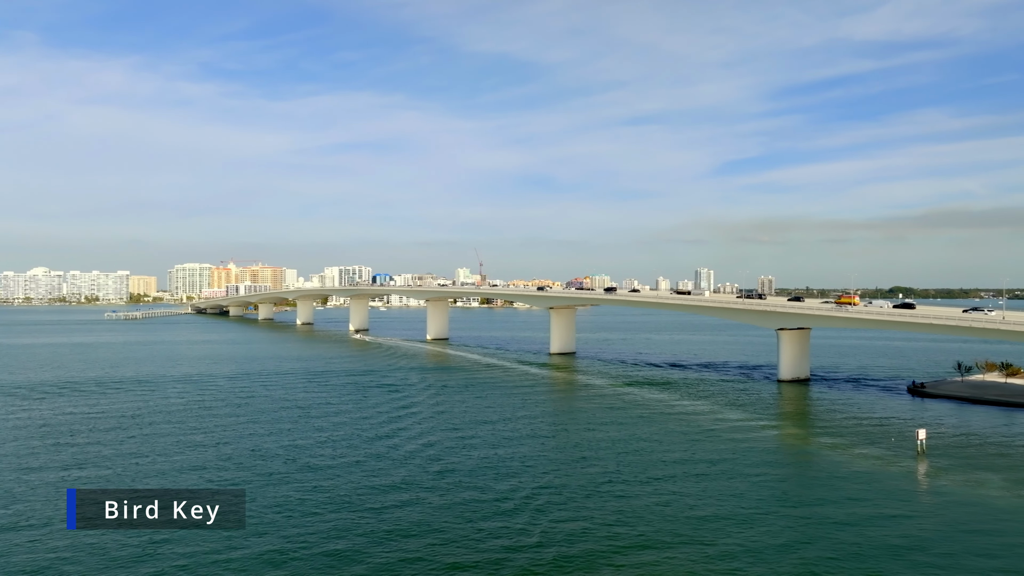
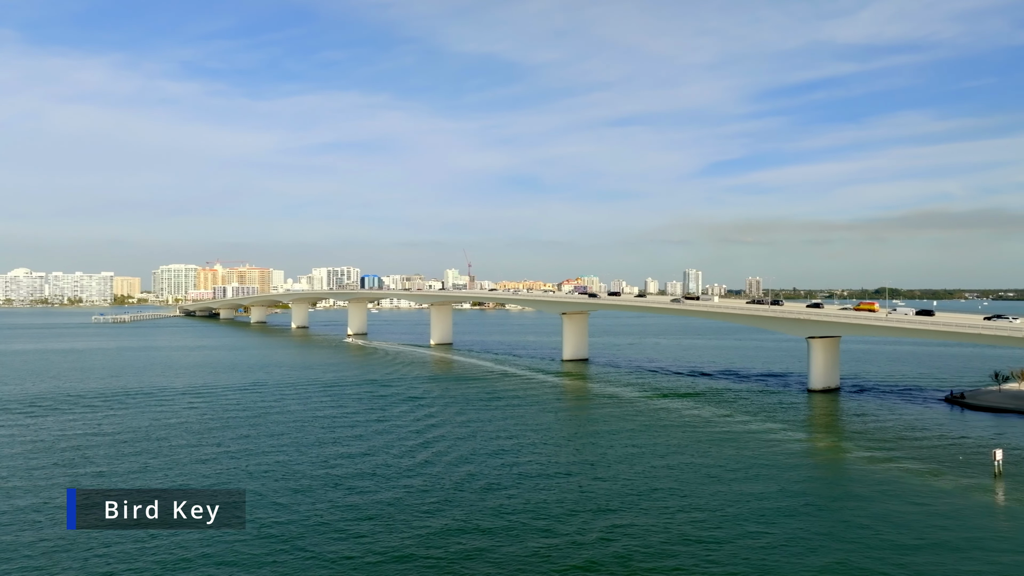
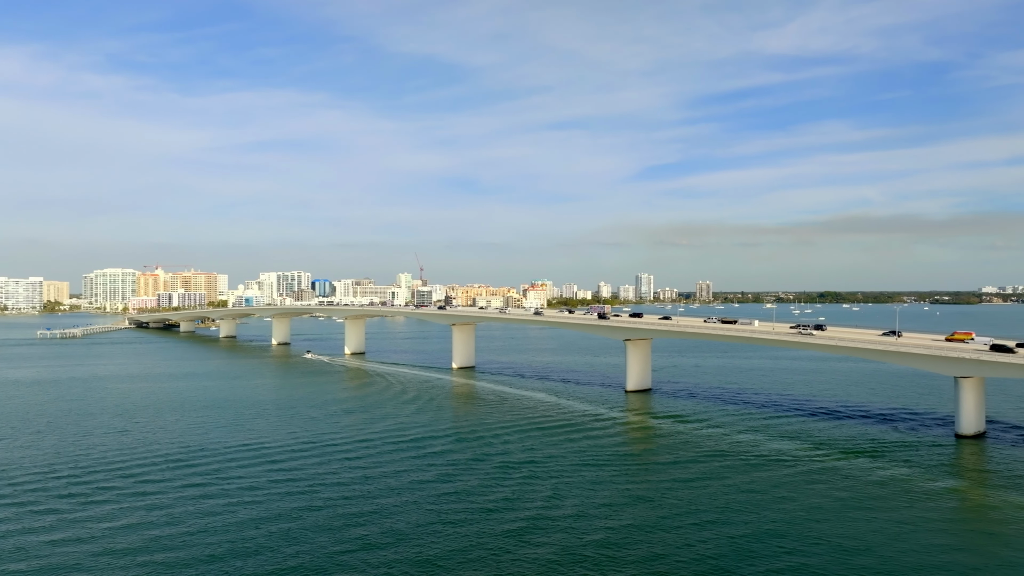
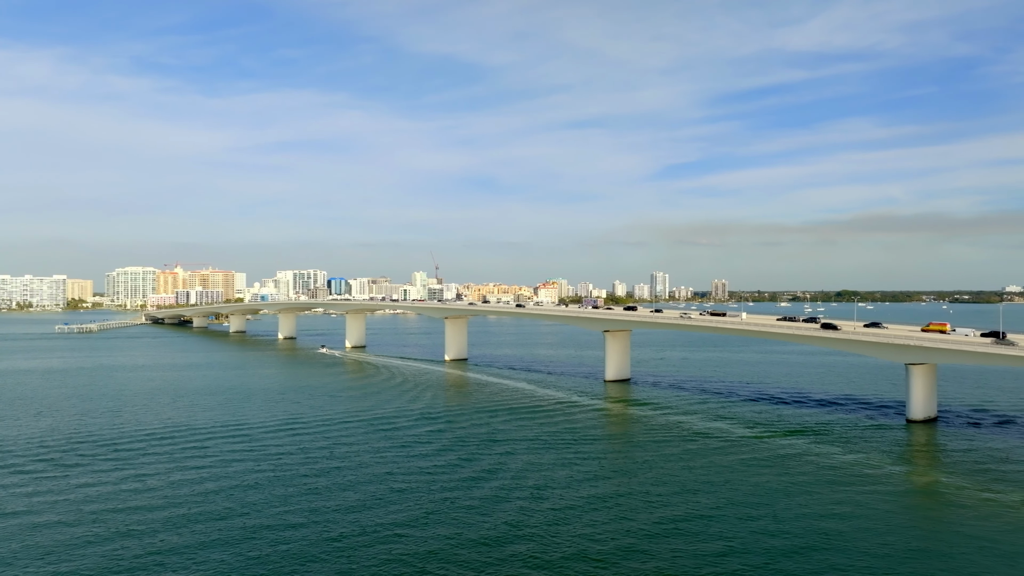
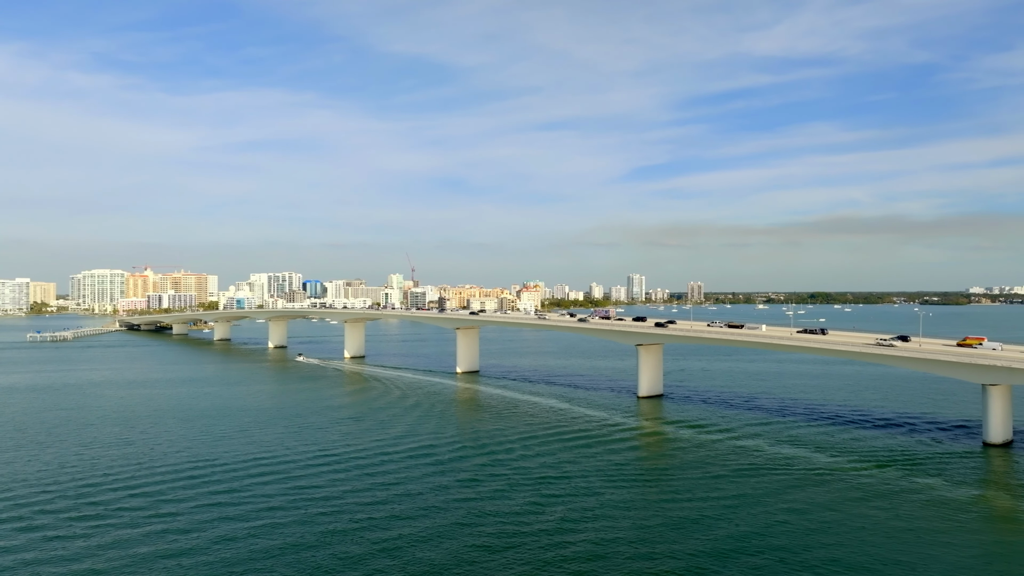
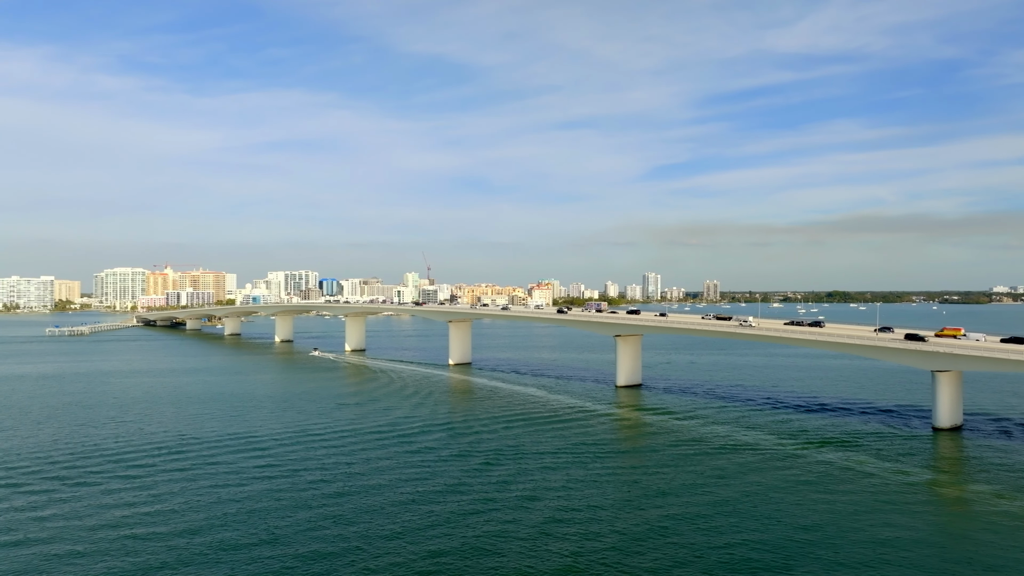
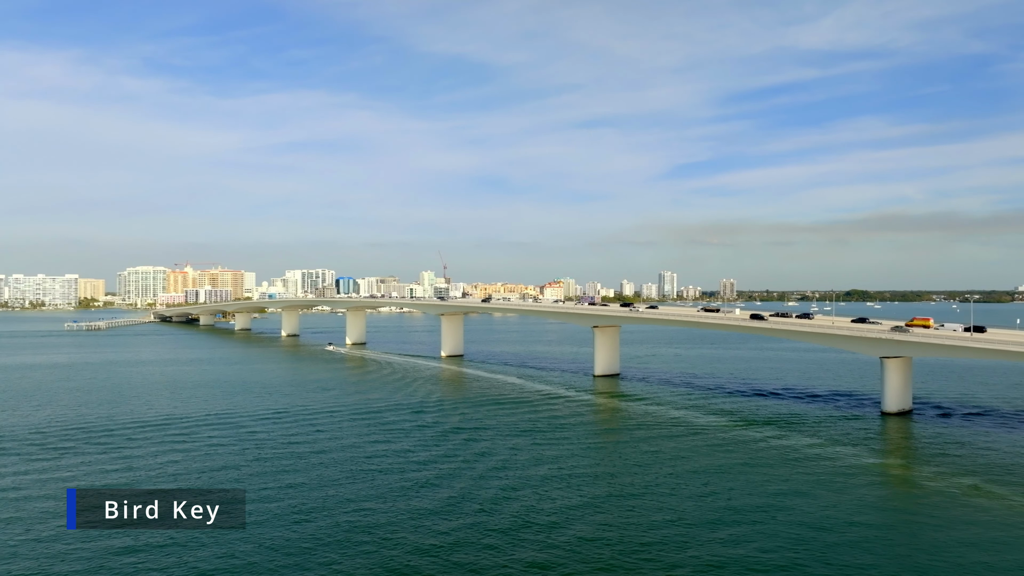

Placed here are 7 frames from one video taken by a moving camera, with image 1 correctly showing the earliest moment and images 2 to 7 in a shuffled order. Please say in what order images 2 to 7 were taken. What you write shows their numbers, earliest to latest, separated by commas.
2, 7, 4, 6, 3, 5
